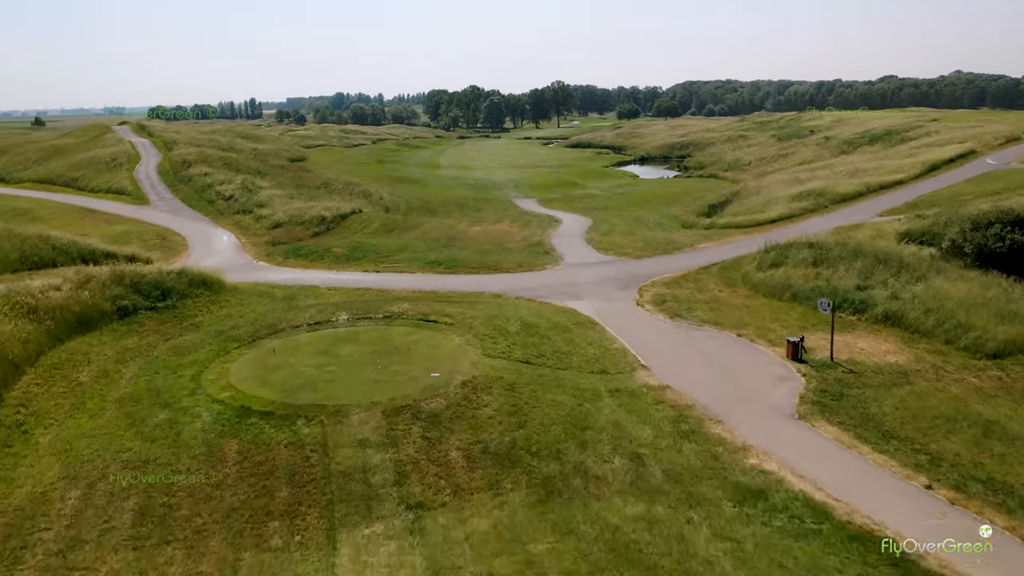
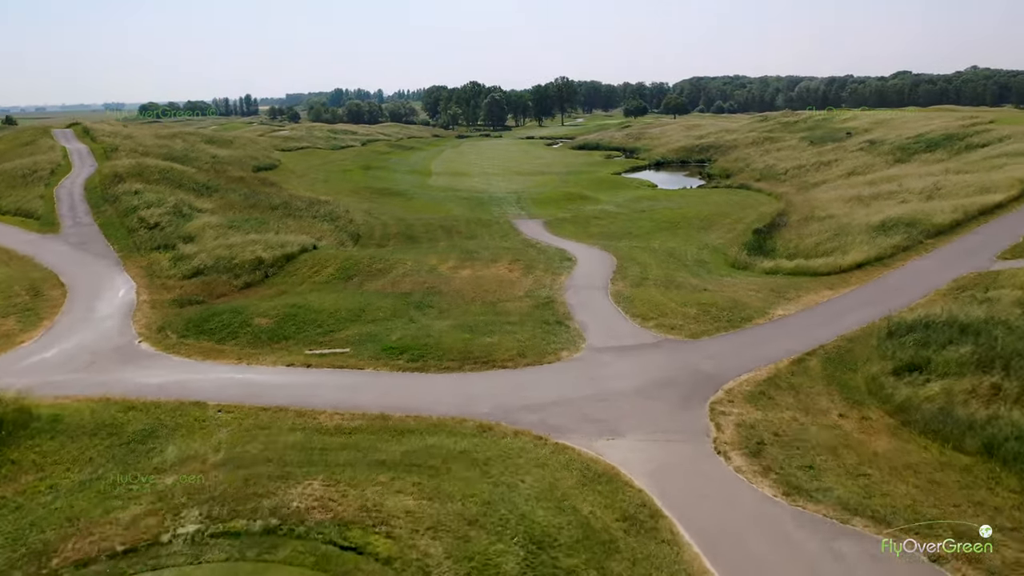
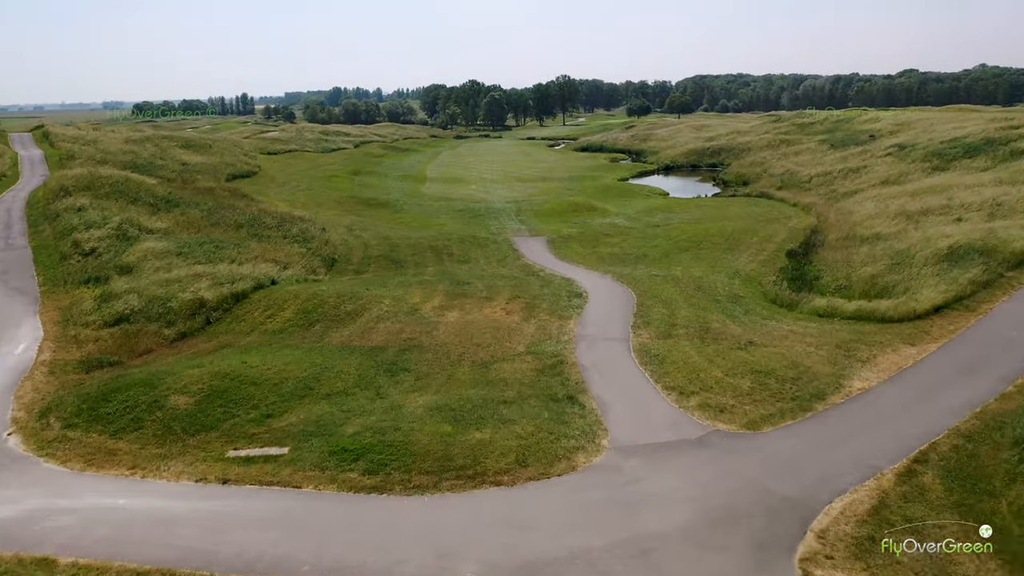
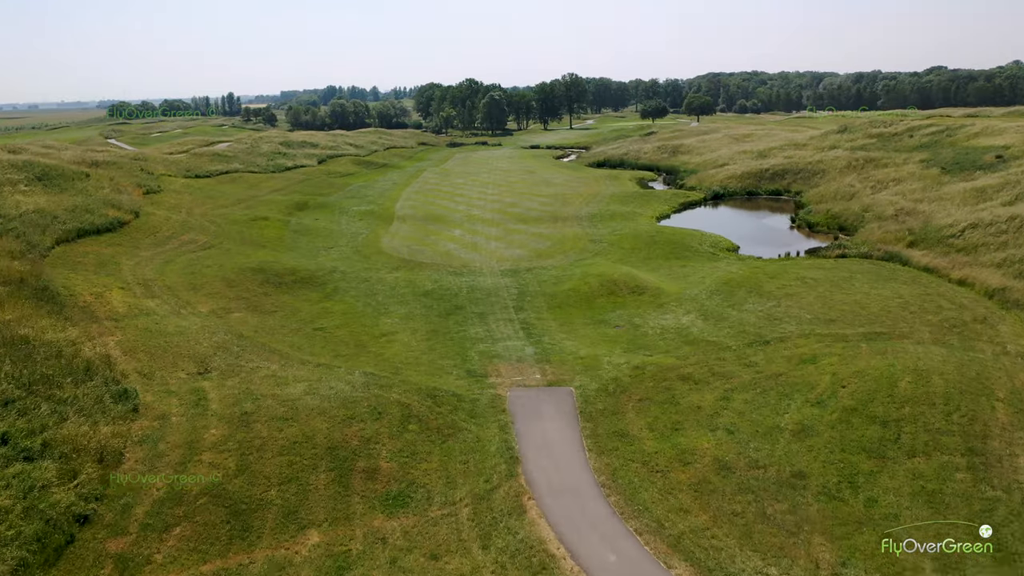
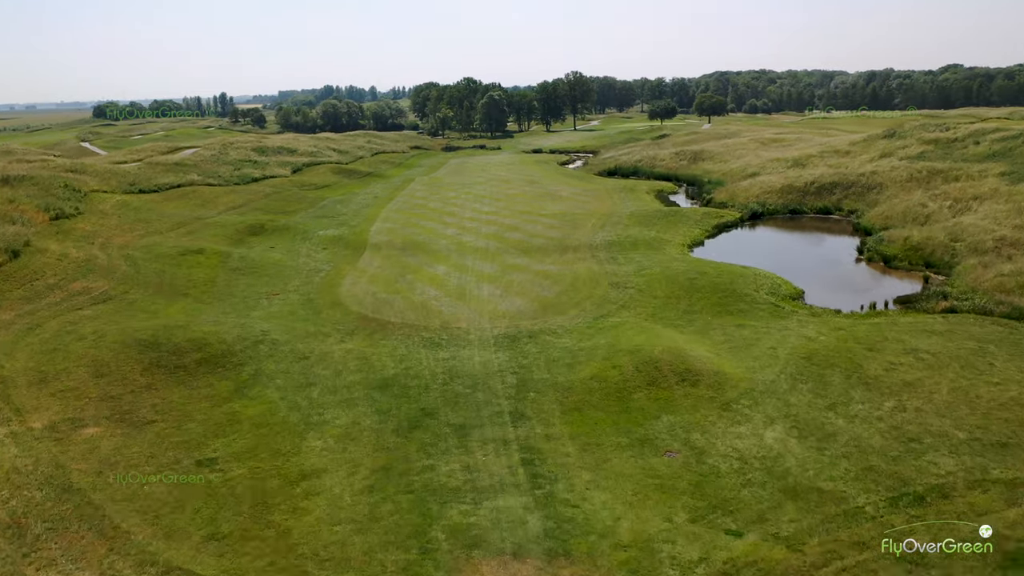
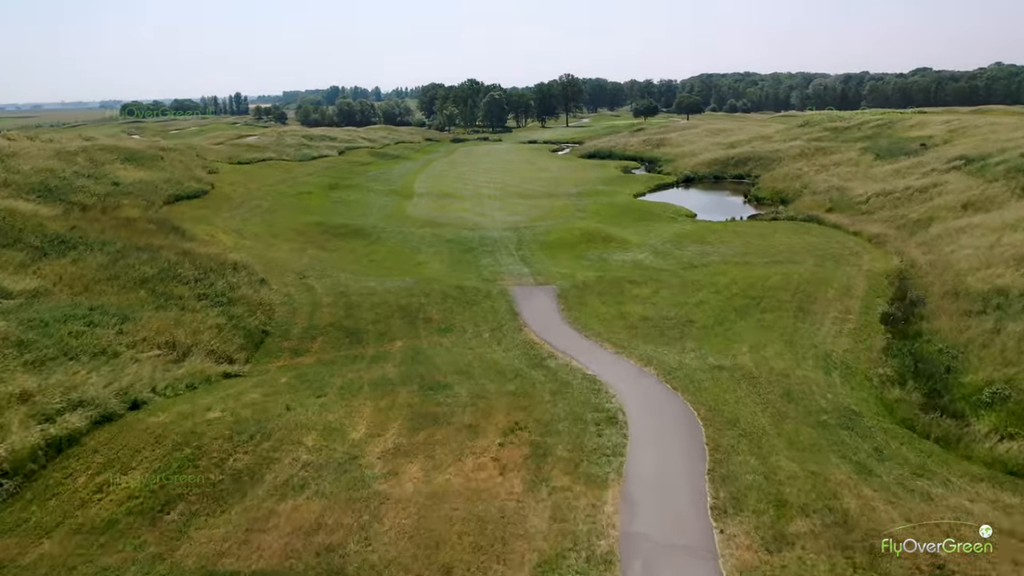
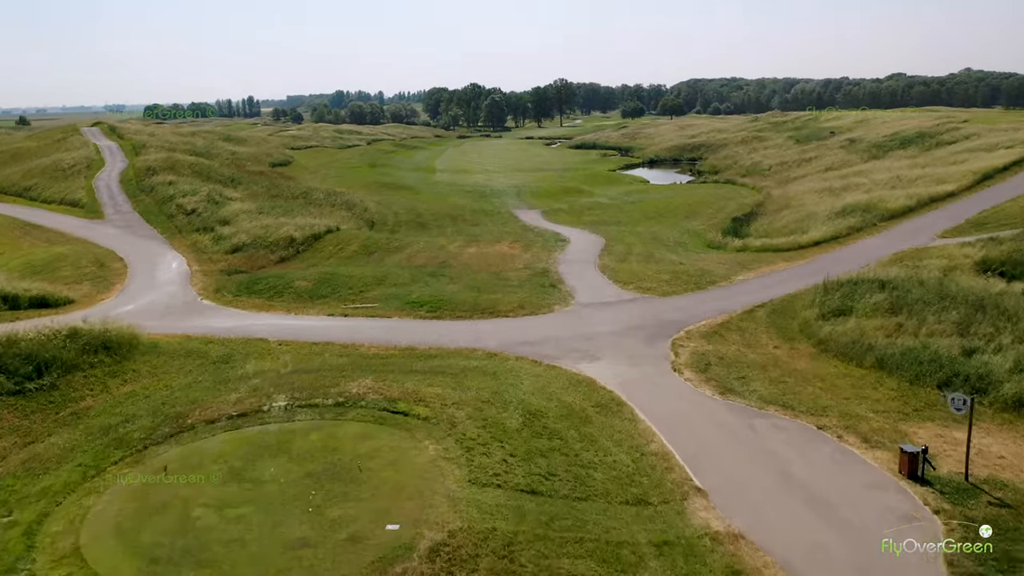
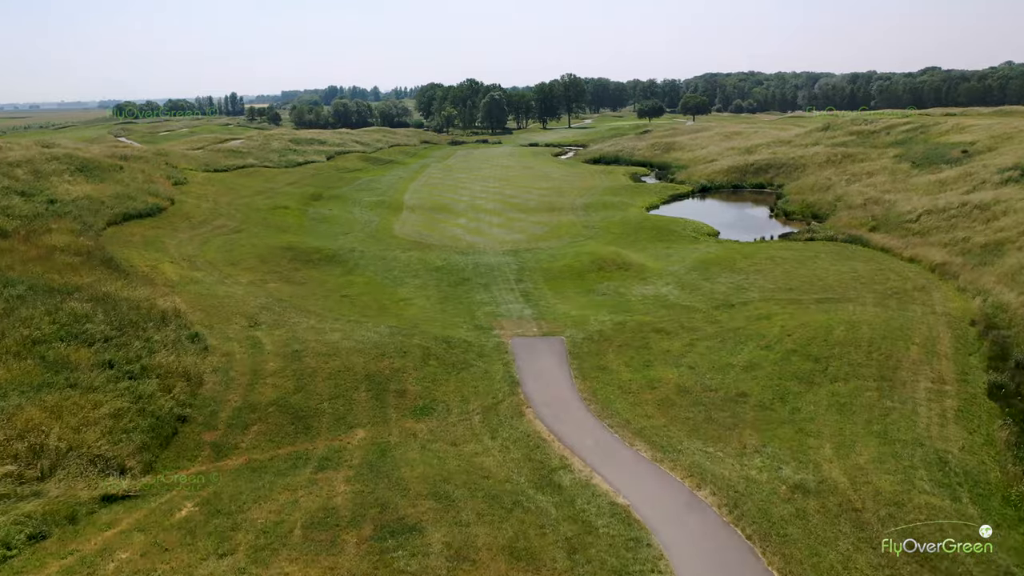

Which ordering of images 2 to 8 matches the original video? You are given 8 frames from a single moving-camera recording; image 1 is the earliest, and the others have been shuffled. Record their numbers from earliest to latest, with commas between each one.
7, 2, 3, 6, 8, 4, 5
